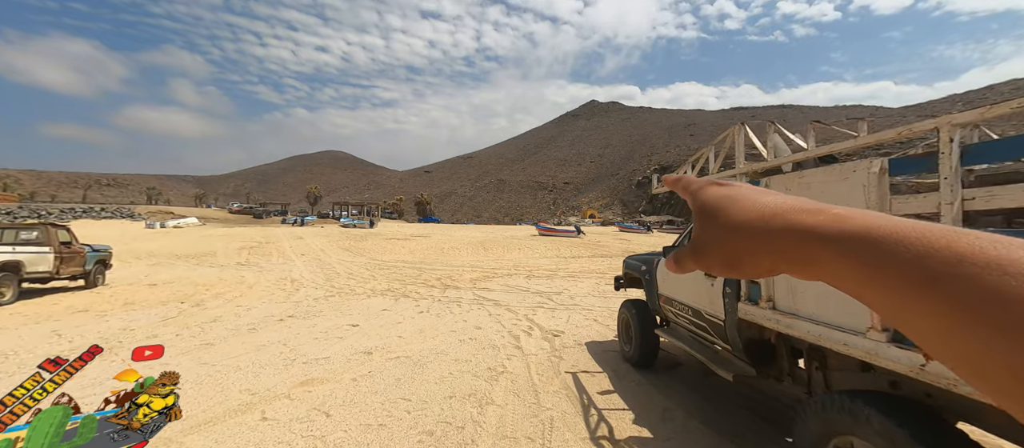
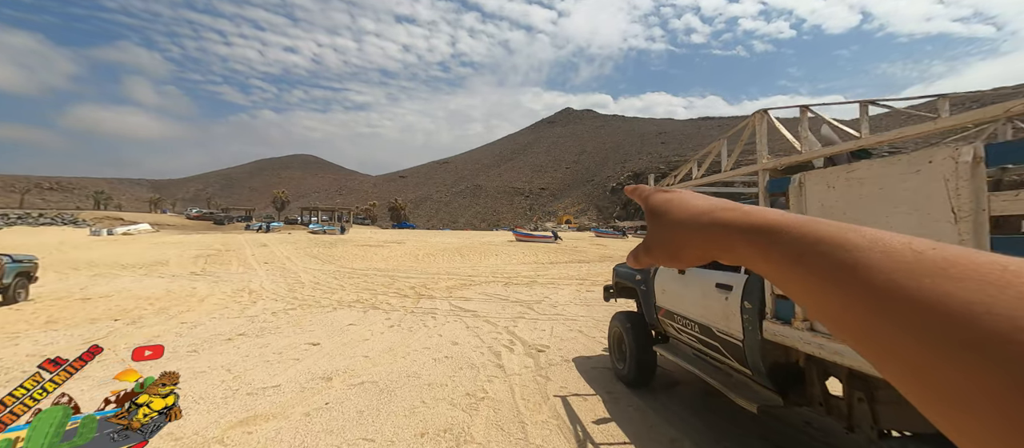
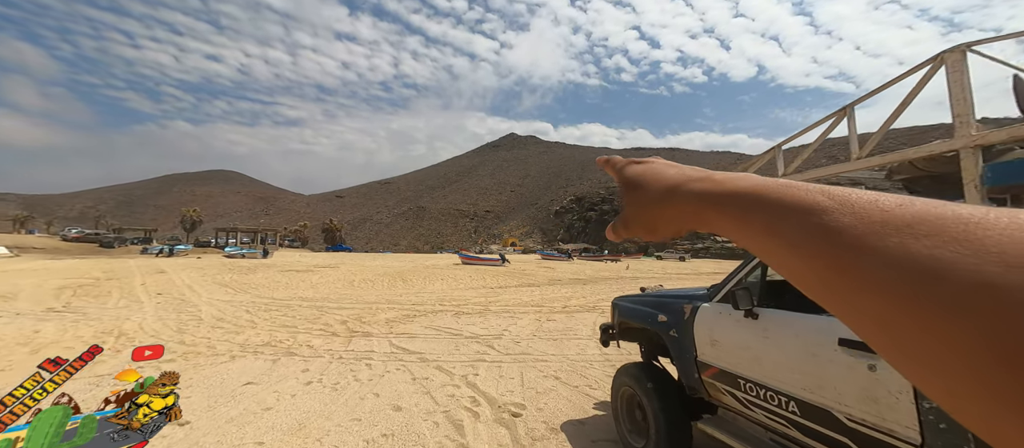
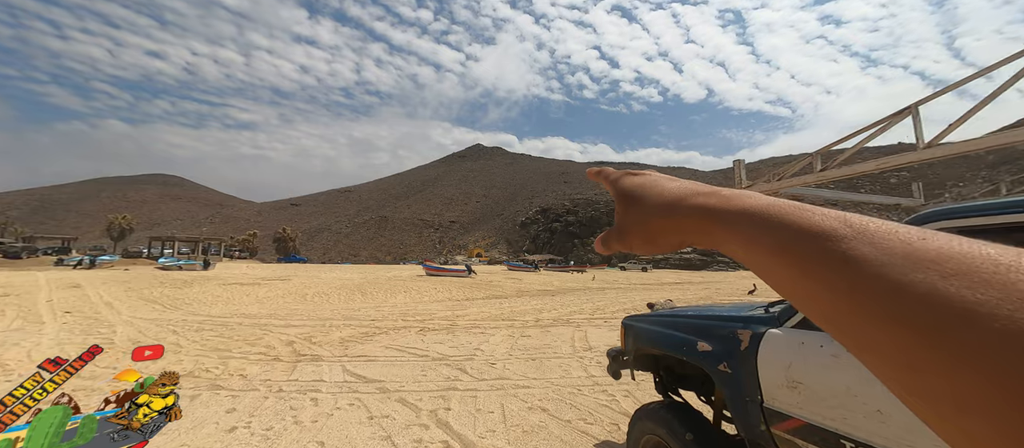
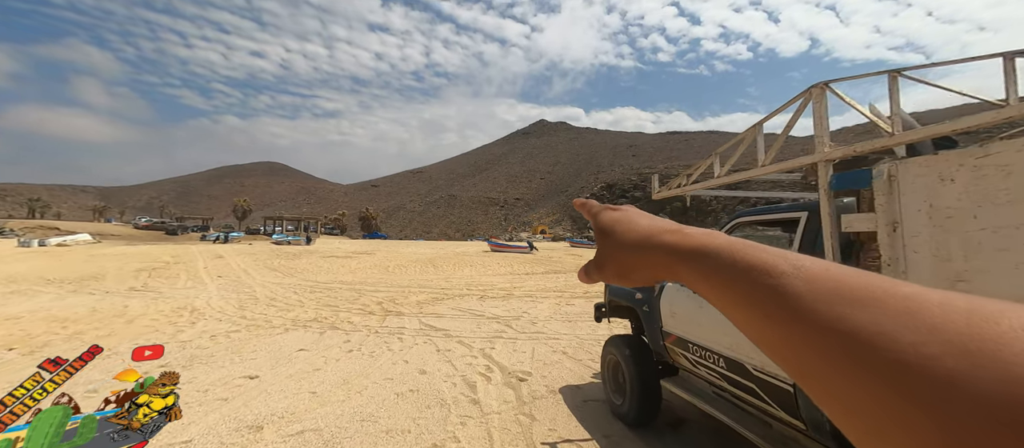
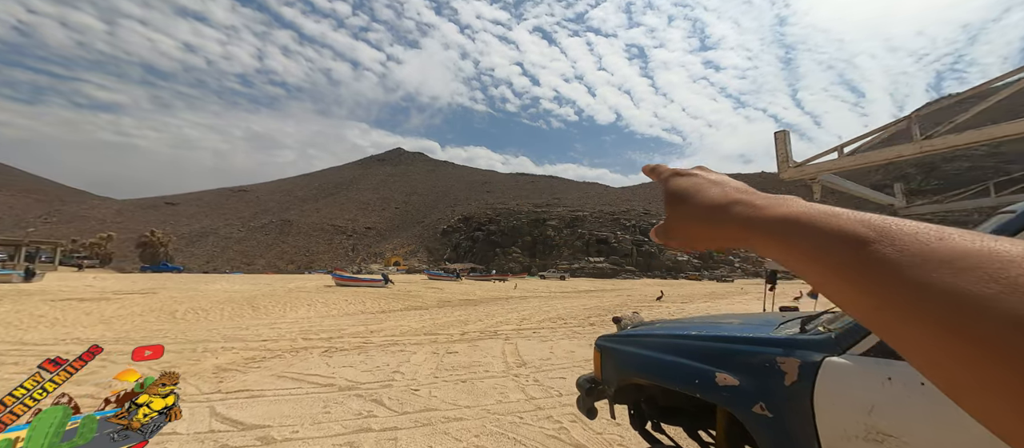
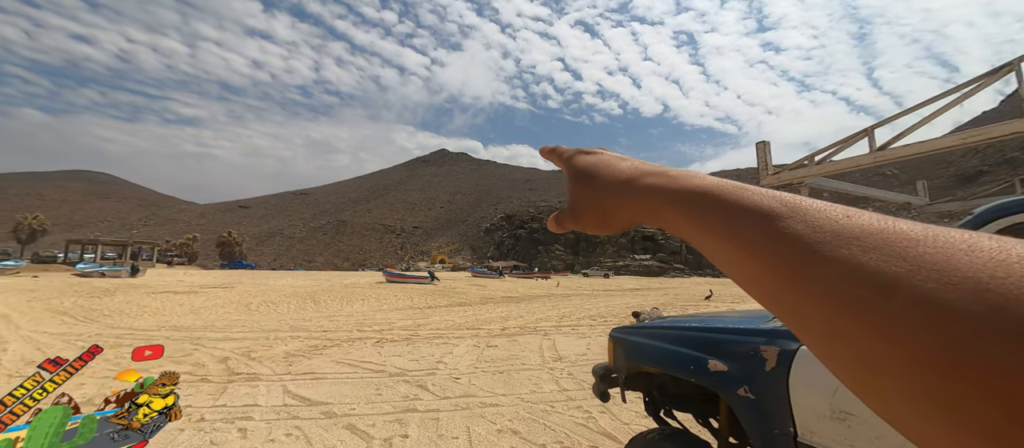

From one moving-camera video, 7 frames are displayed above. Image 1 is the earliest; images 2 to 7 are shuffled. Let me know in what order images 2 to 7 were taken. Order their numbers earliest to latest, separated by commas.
2, 5, 3, 4, 7, 6
